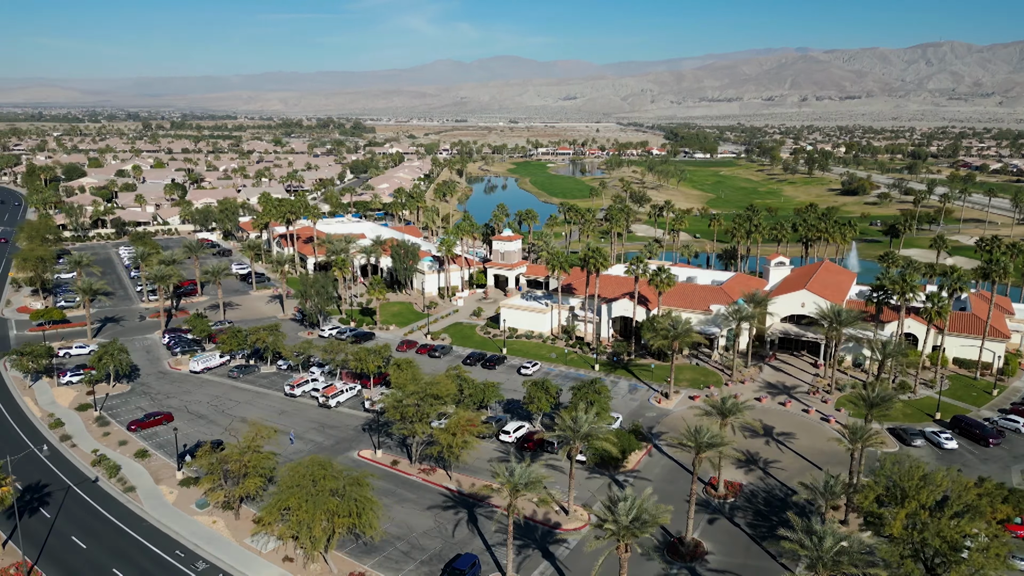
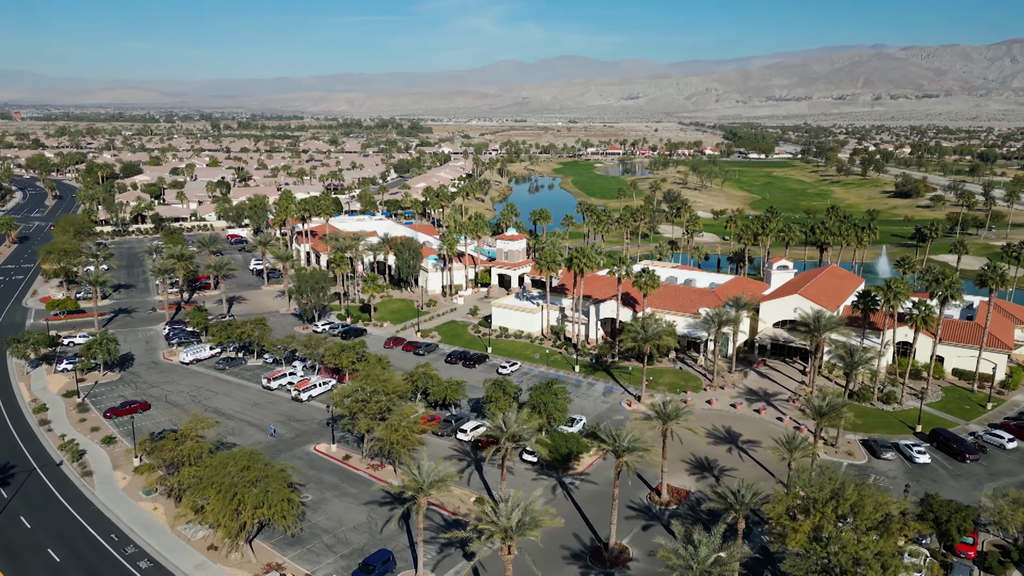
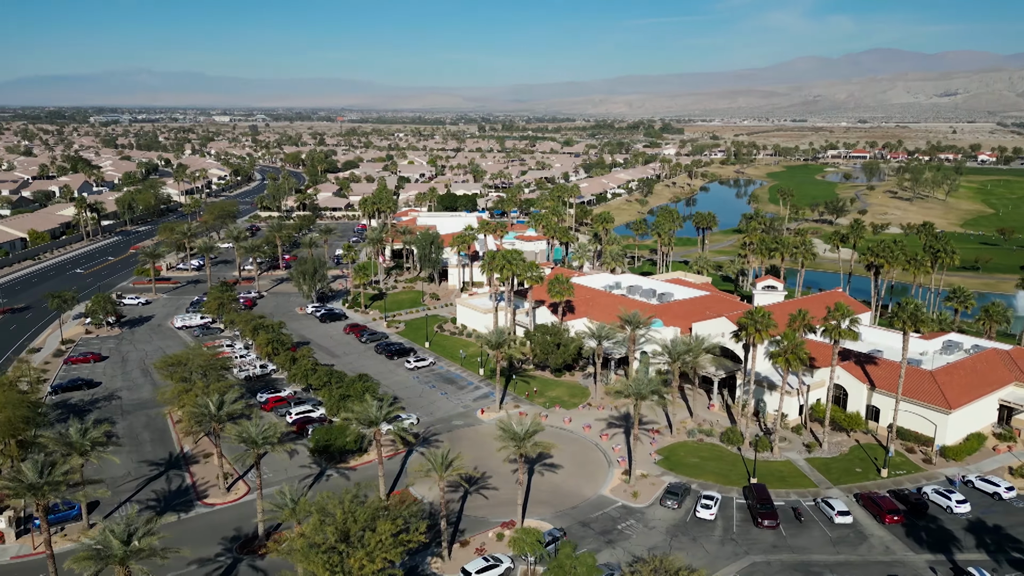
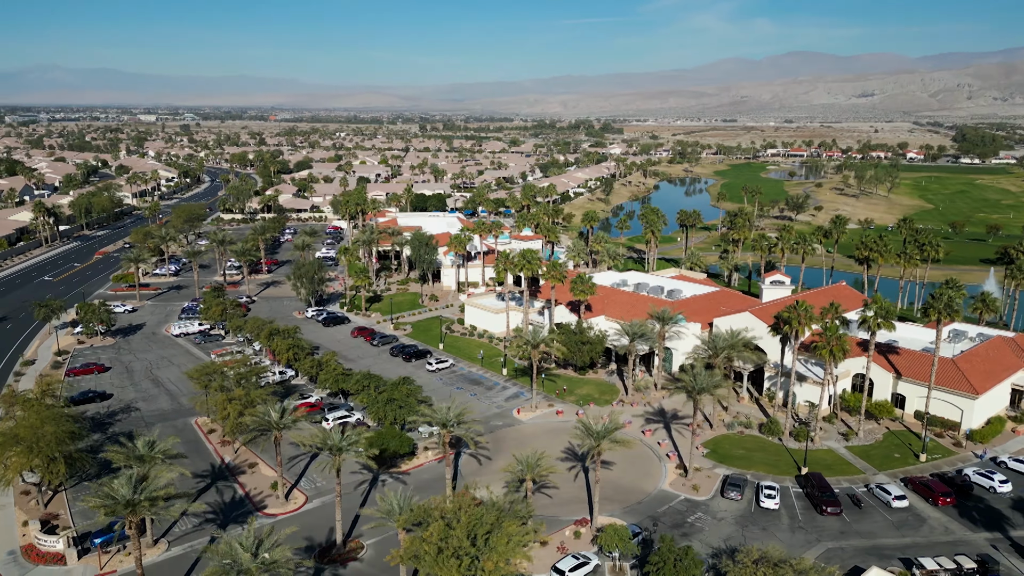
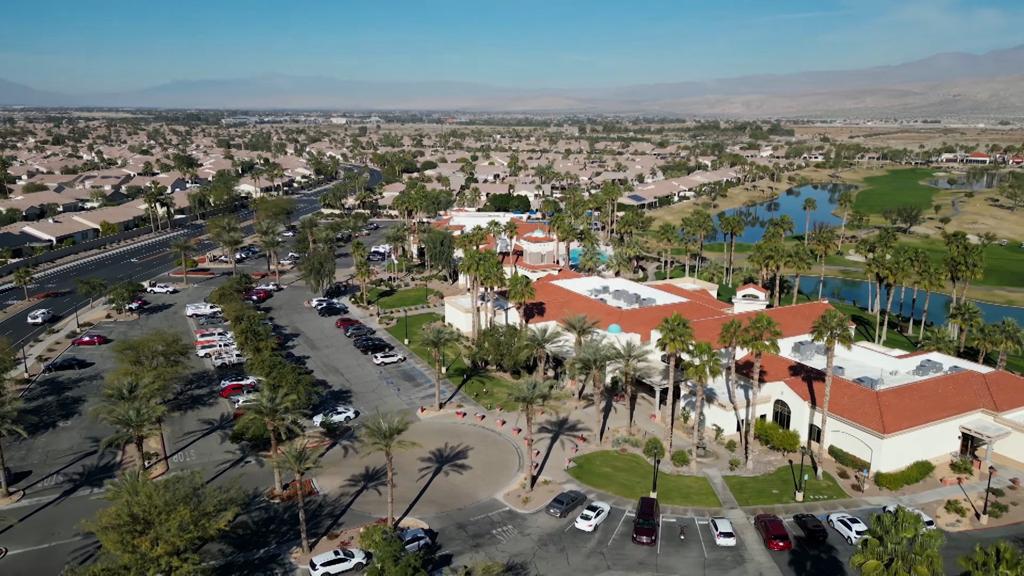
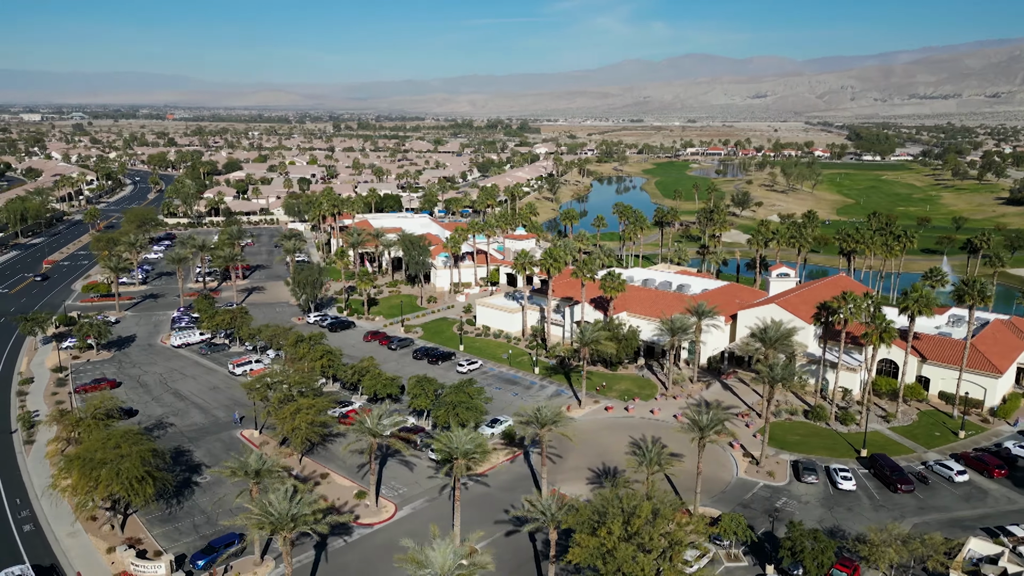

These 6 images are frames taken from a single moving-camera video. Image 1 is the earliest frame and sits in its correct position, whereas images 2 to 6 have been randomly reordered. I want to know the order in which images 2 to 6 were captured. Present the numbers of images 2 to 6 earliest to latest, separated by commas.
2, 6, 4, 3, 5
